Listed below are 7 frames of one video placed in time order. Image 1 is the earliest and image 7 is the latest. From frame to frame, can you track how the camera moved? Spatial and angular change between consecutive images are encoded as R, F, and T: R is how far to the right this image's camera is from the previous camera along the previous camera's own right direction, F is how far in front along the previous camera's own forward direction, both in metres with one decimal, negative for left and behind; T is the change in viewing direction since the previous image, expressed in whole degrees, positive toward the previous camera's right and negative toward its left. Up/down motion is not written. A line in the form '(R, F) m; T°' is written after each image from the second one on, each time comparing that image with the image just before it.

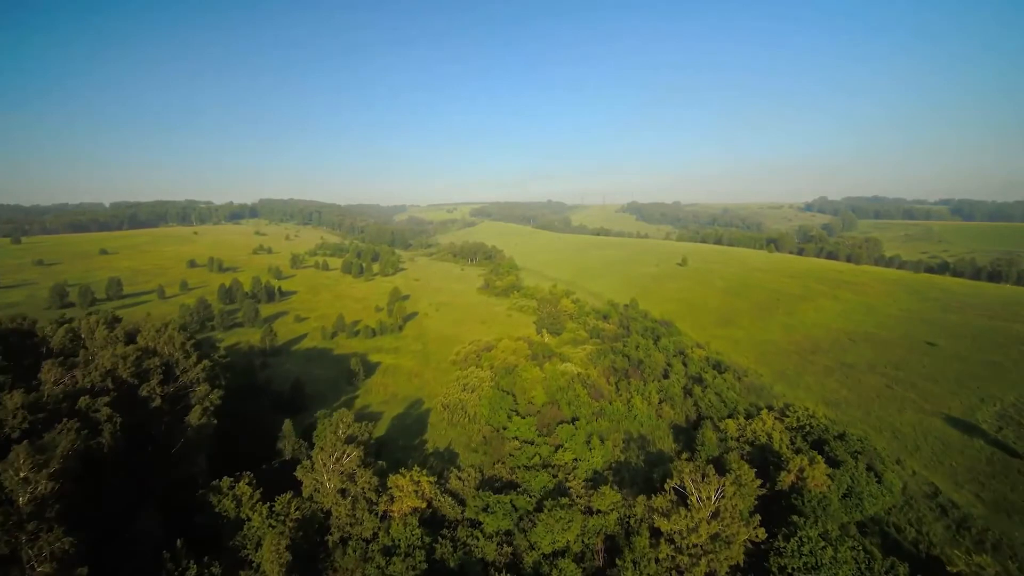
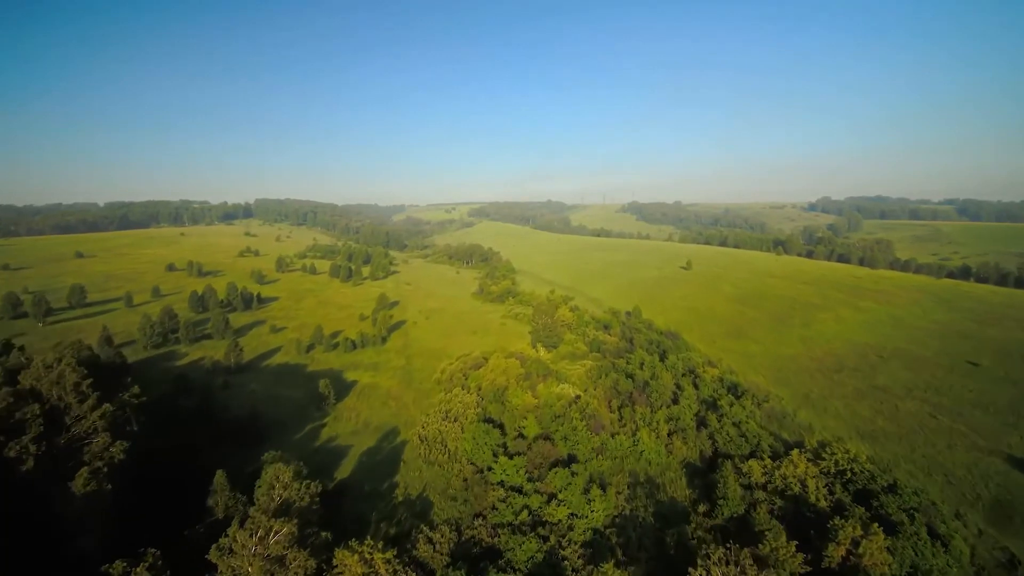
(+1.1, +5.7) m; 0°
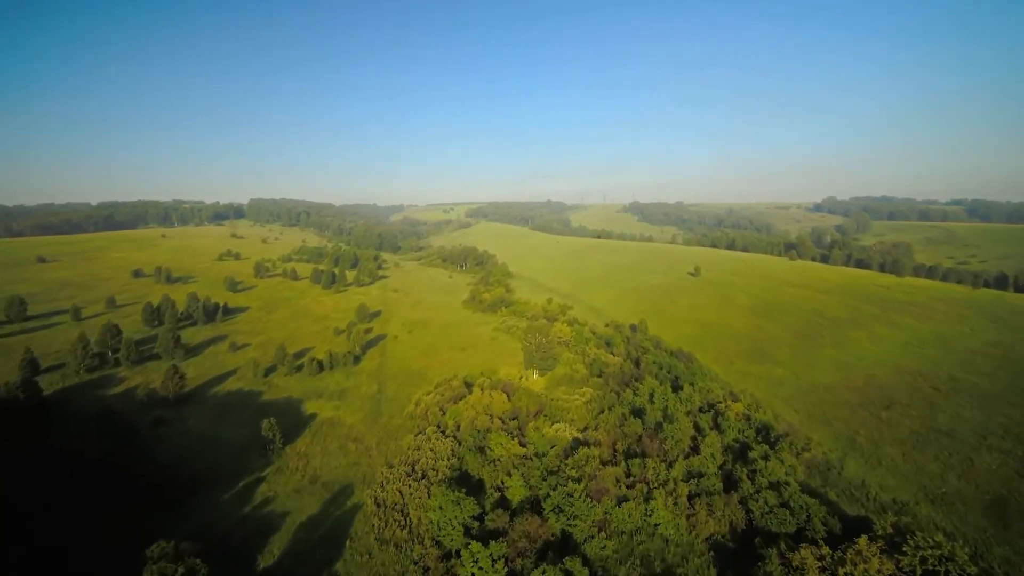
(+1.4, +7.8) m; 0°
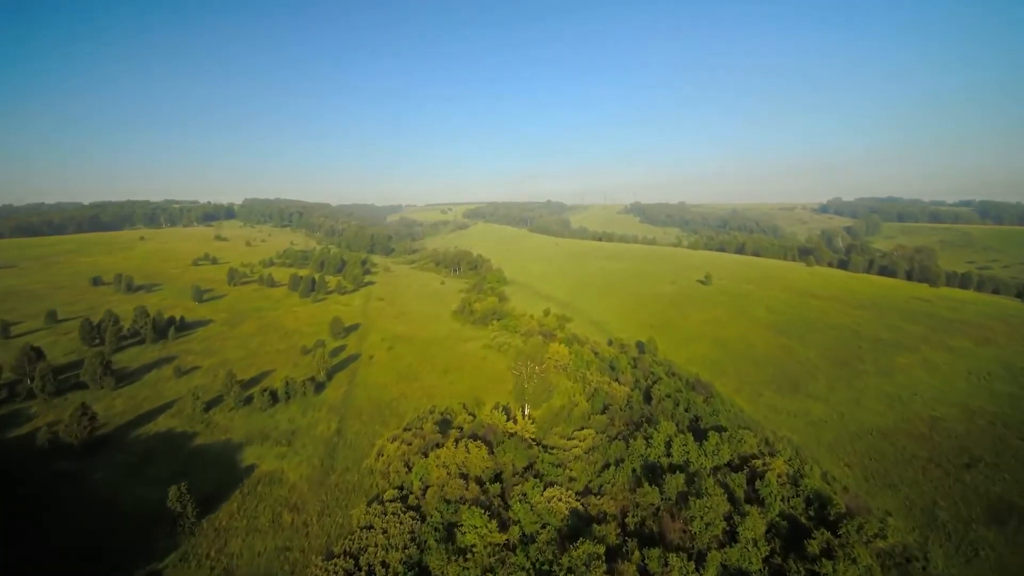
(+1.3, +8.4) m; 0°
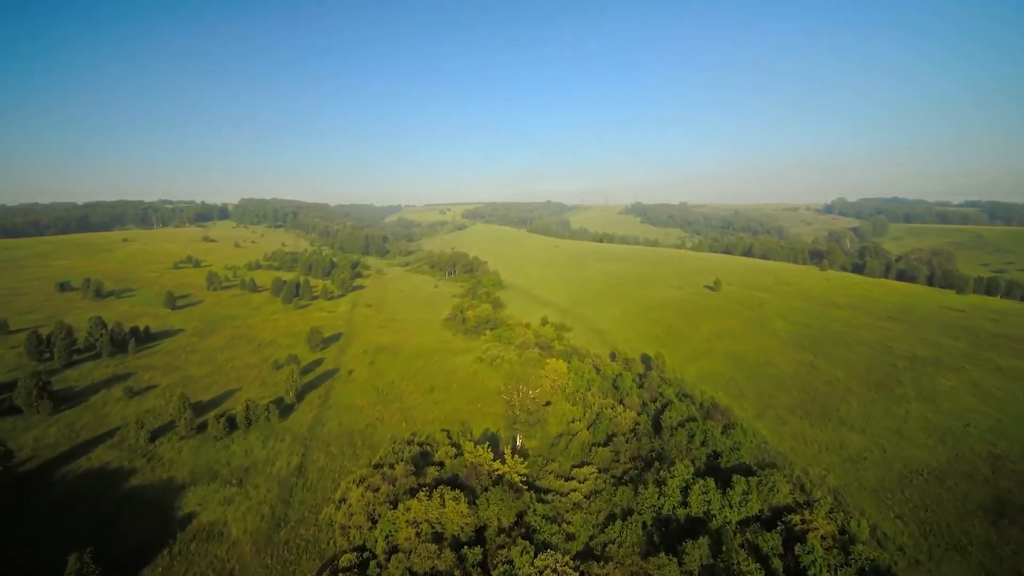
(+0.9, +5.7) m; 0°
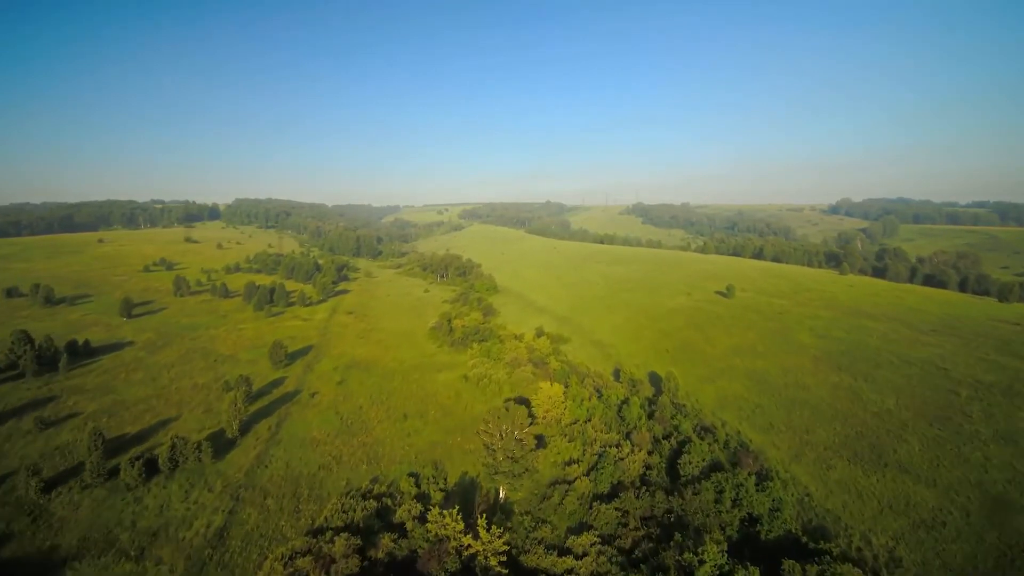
(+1.3, +7.7) m; 0°
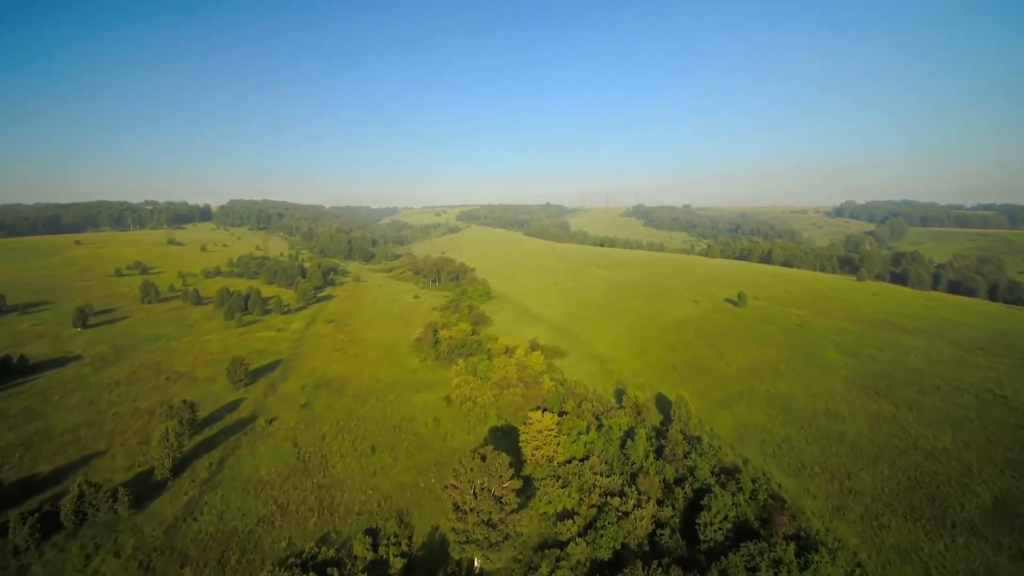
(+1.2, +6.2) m; 0°
